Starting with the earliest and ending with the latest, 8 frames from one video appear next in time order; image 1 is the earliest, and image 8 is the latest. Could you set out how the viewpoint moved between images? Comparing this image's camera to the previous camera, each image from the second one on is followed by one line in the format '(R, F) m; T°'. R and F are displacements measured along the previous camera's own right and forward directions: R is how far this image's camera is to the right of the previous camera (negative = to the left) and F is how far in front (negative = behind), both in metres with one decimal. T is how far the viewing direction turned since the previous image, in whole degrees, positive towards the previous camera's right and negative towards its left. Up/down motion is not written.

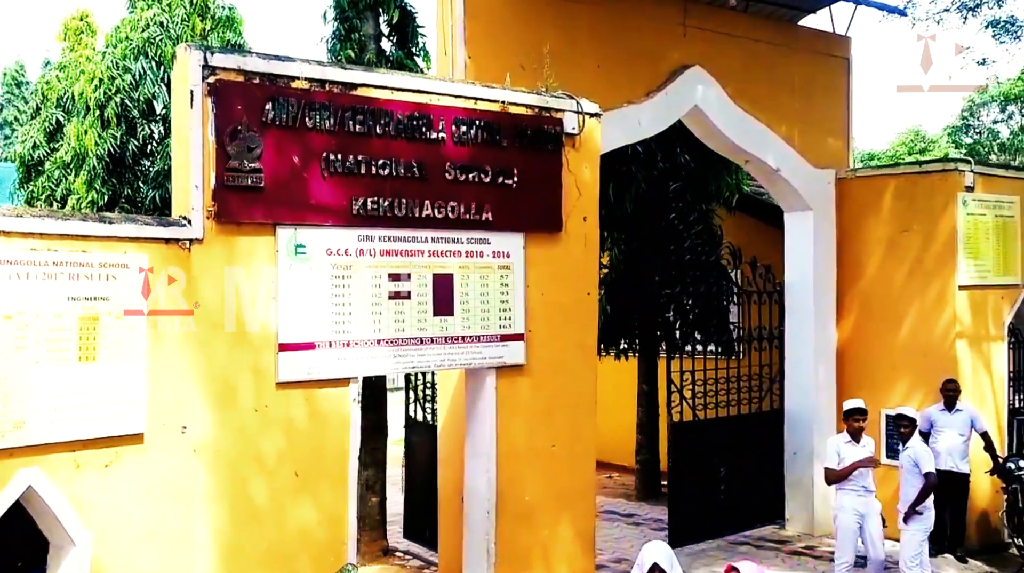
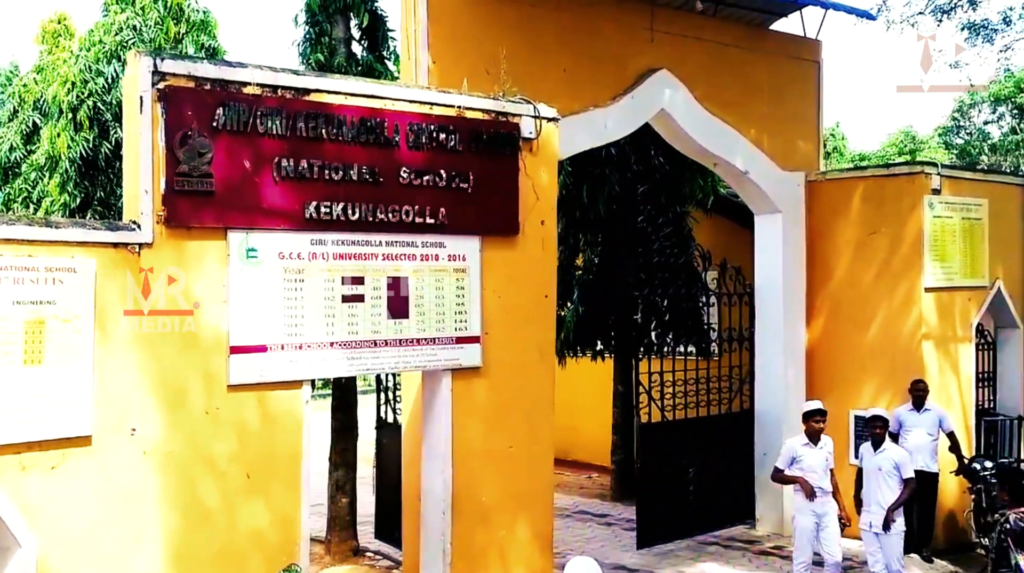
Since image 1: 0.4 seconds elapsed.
(+0.2, -0.1) m; 0°
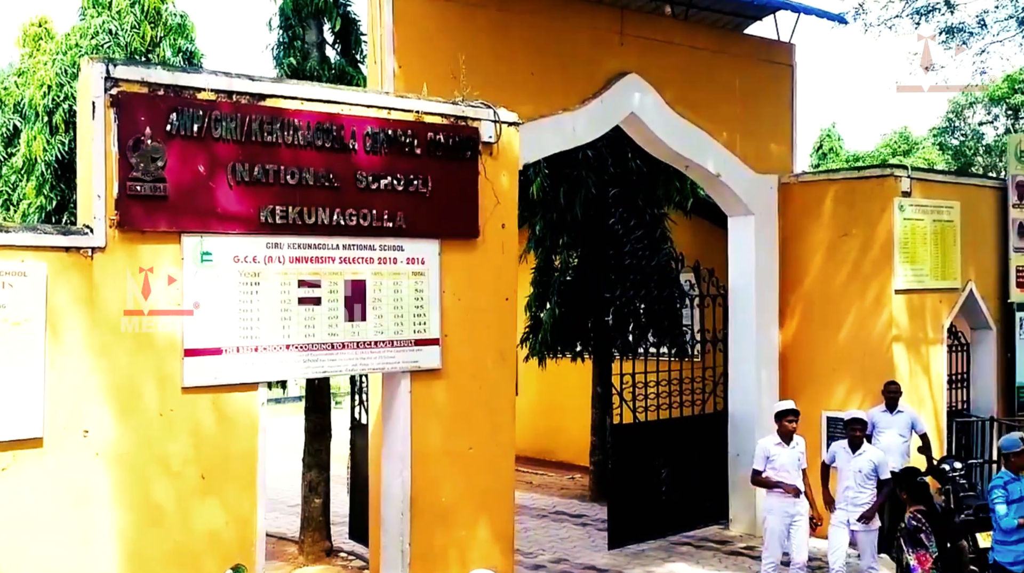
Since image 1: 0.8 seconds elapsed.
(+0.2, -0.1) m; 0°
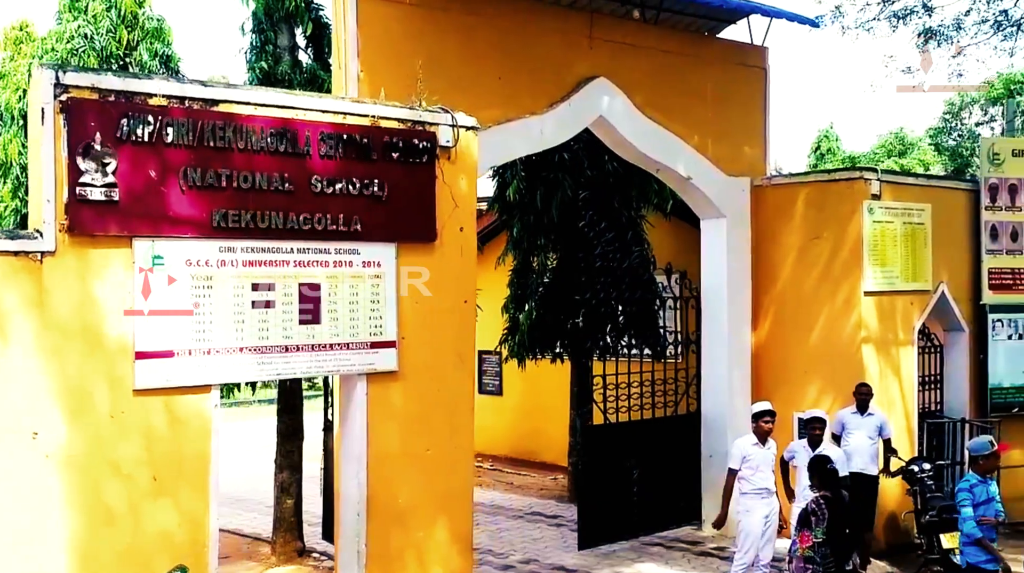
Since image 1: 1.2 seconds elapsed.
(+0.3, -0.1) m; 0°
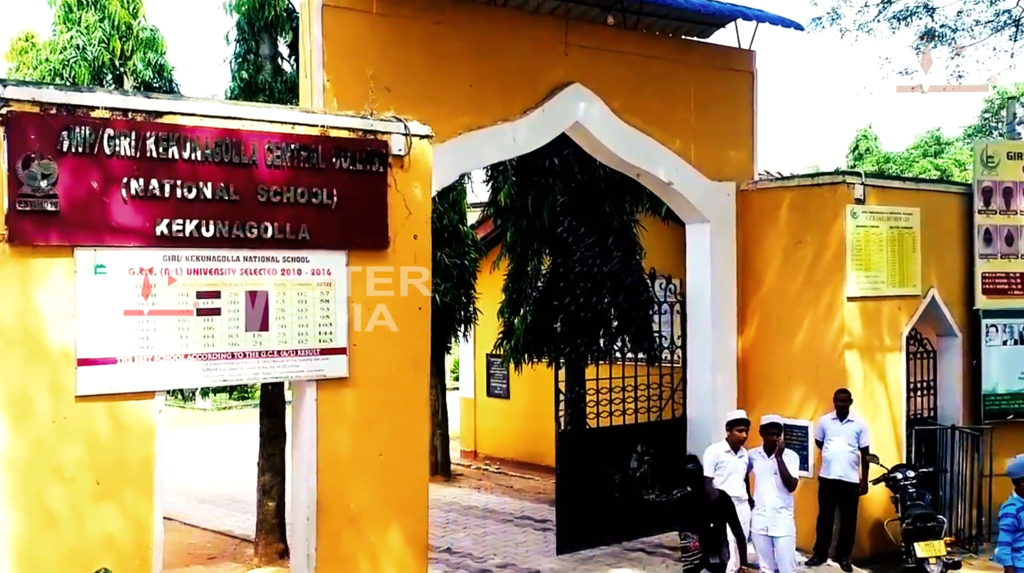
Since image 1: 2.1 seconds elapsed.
(+0.5, 0.0) m; -3°
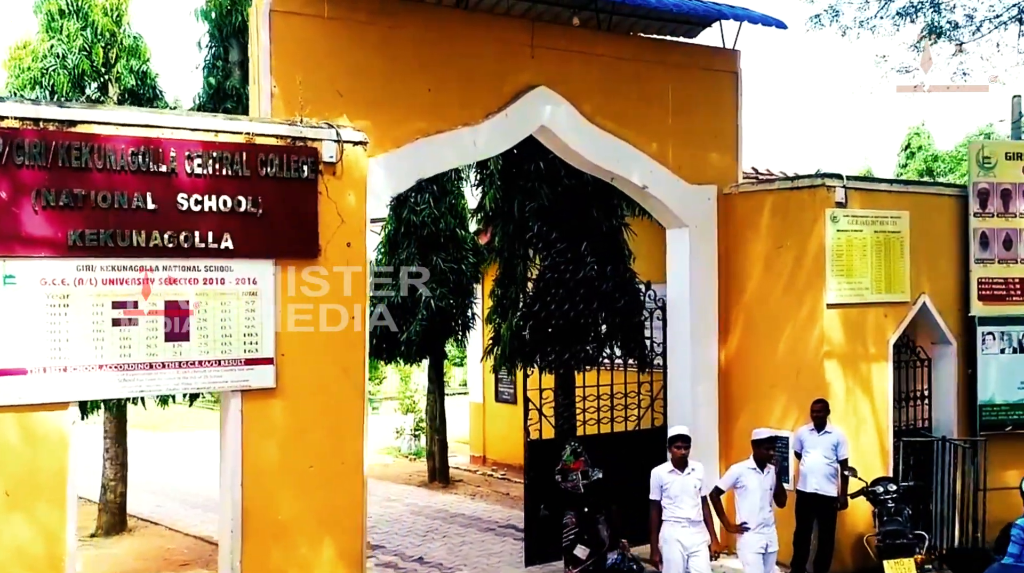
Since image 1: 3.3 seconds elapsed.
(+0.7, +0.2) m; -3°
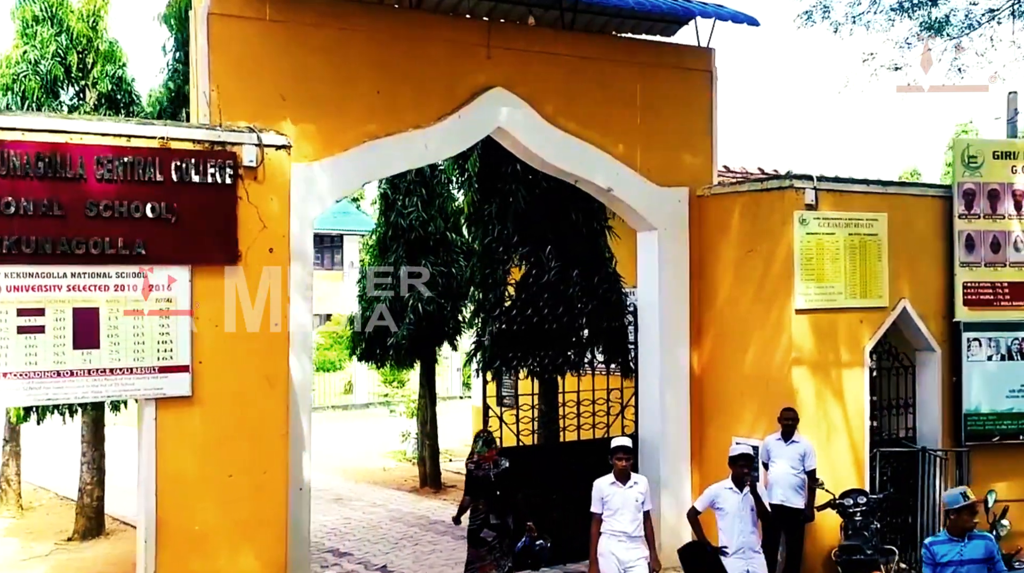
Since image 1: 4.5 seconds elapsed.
(+0.7, +0.2) m; -3°
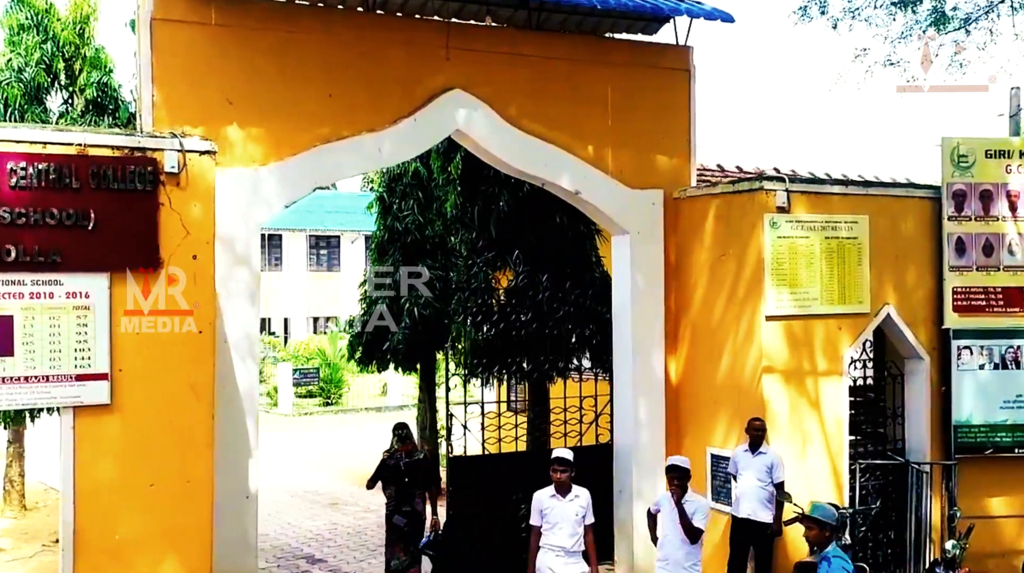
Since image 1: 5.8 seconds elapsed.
(+0.8, +0.2) m; -4°
